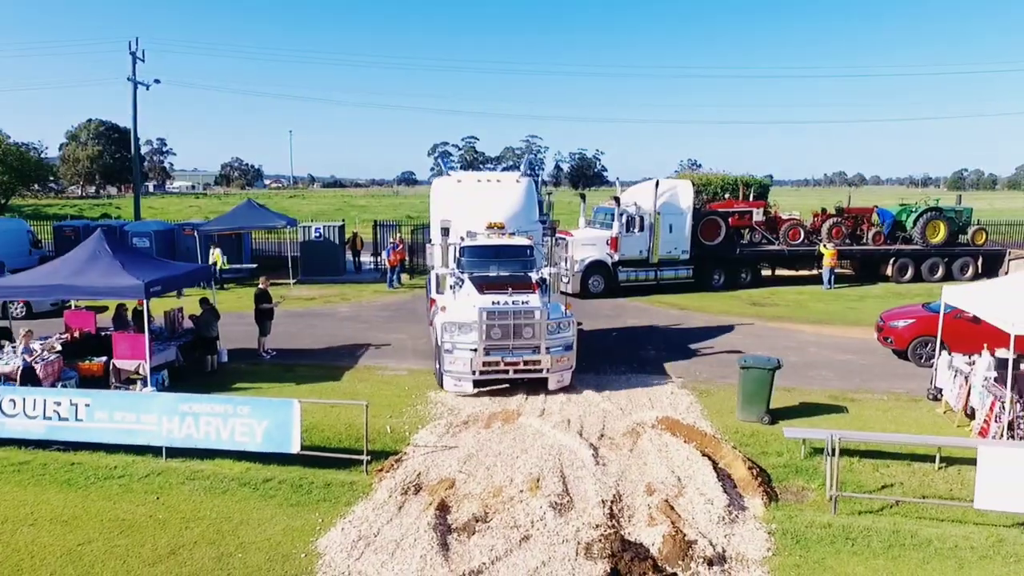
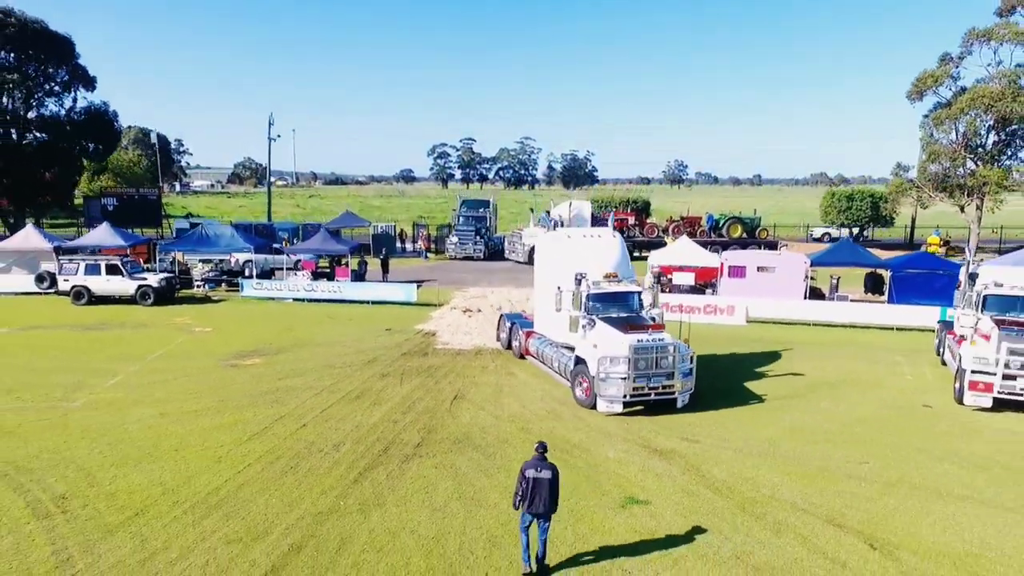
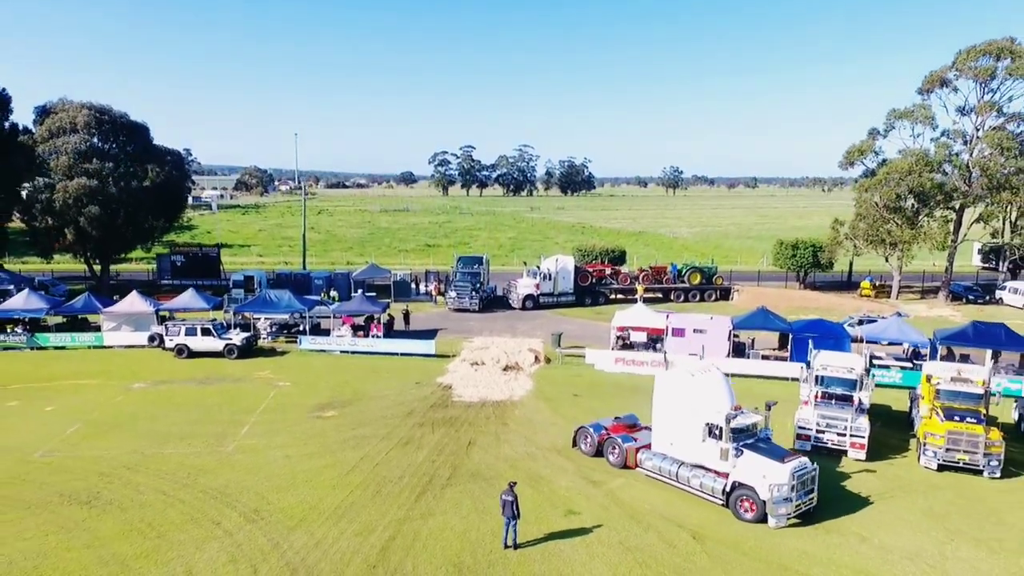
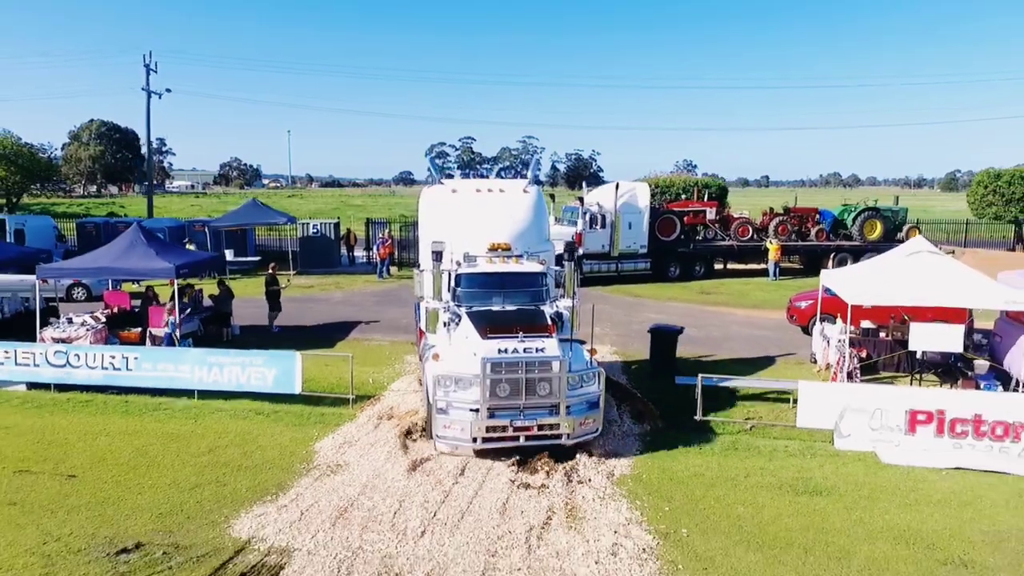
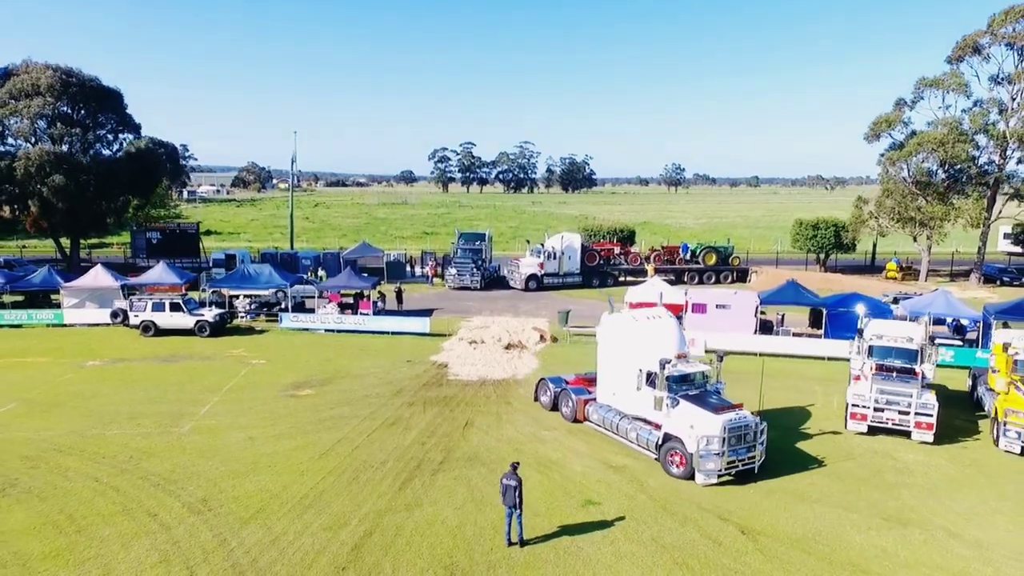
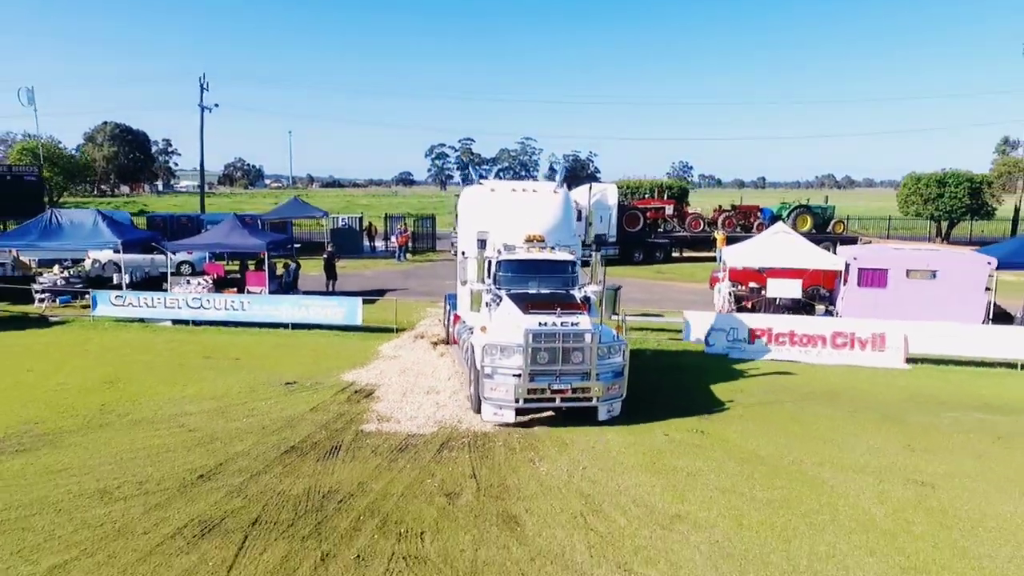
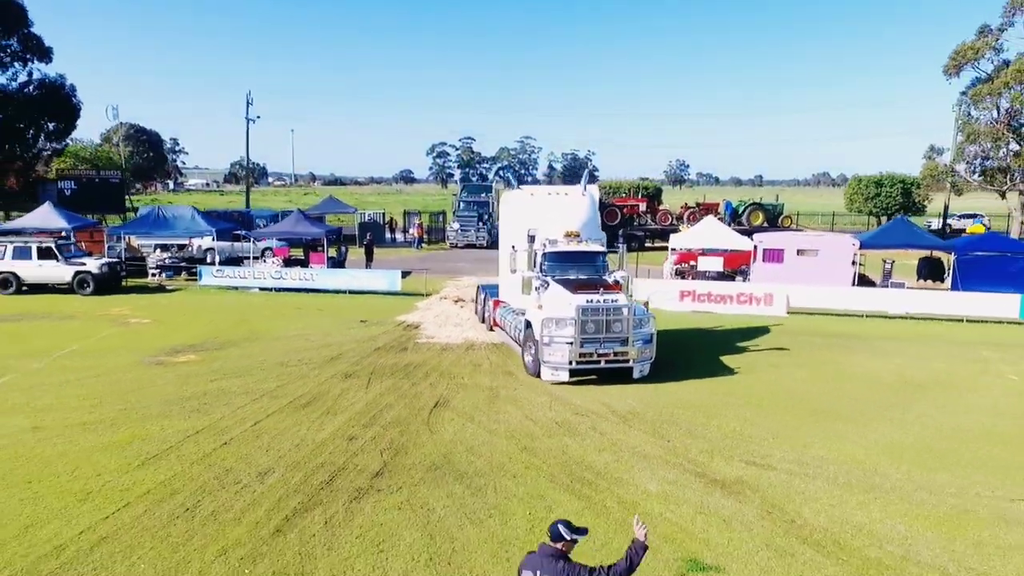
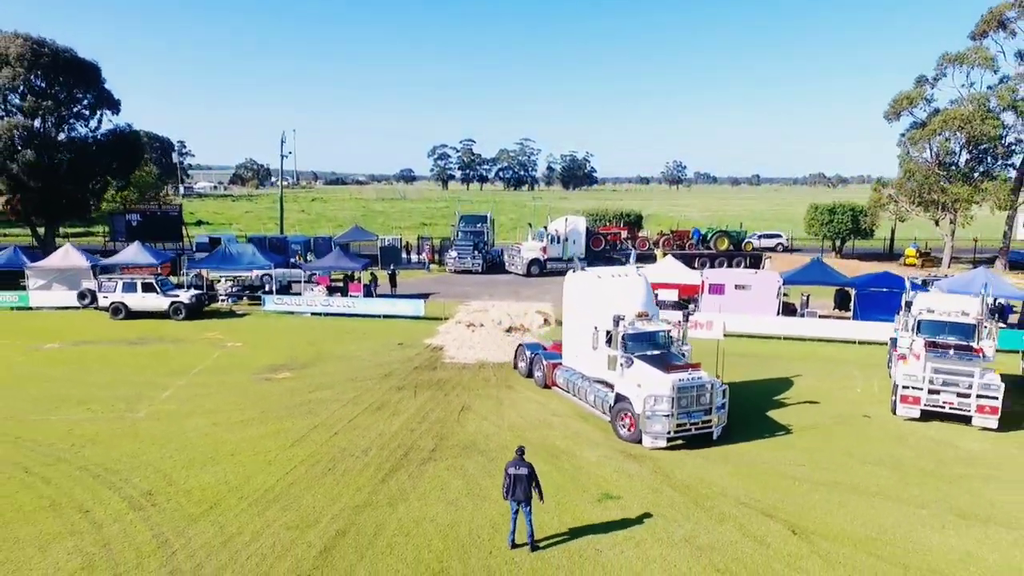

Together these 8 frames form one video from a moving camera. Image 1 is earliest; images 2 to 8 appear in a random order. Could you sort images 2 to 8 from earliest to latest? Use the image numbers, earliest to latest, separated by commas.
4, 6, 7, 2, 8, 5, 3
